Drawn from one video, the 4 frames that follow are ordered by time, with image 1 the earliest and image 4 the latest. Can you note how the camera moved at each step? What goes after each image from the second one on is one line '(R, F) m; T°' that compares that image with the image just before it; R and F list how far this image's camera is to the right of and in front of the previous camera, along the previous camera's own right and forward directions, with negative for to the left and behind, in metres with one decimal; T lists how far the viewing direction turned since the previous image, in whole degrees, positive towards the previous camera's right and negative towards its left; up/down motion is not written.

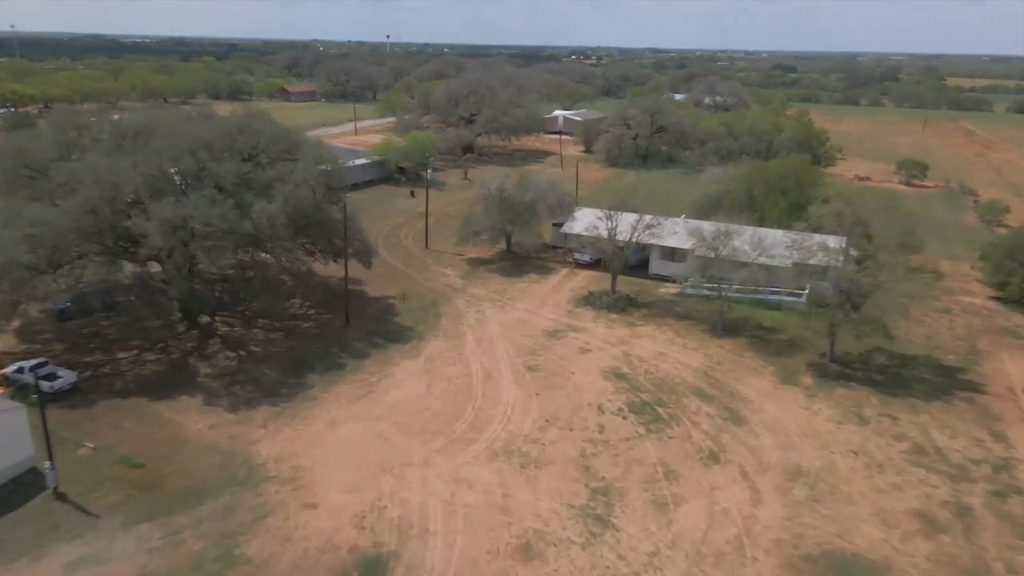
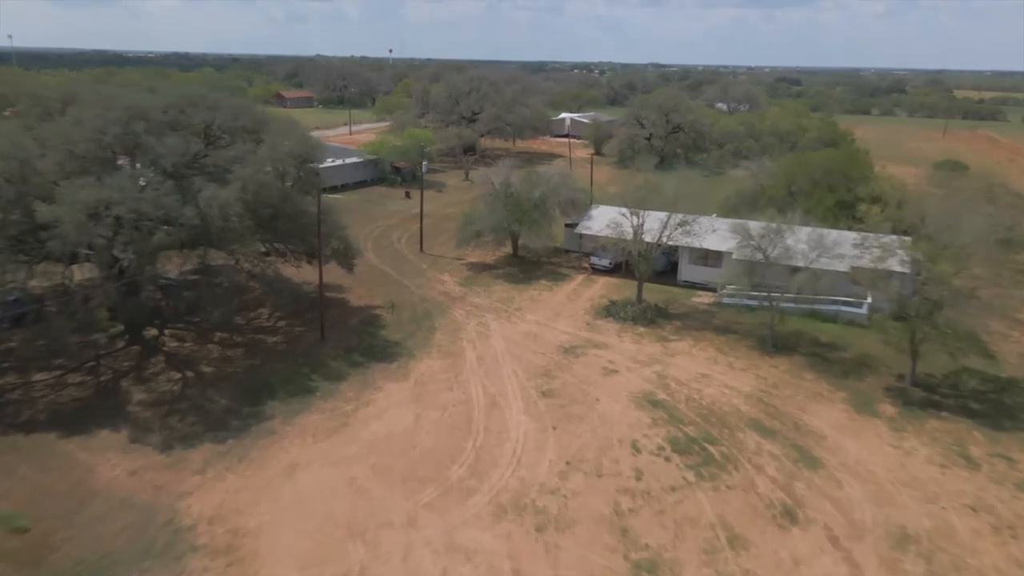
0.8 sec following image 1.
(-0.2, +4.0) m; 0°
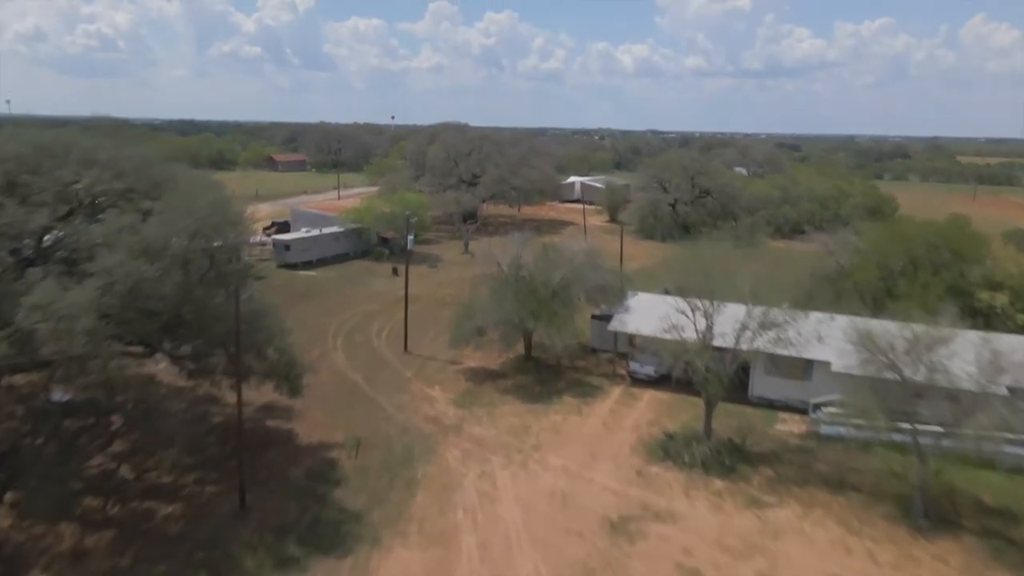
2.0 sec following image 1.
(-0.3, +6.5) m; 0°
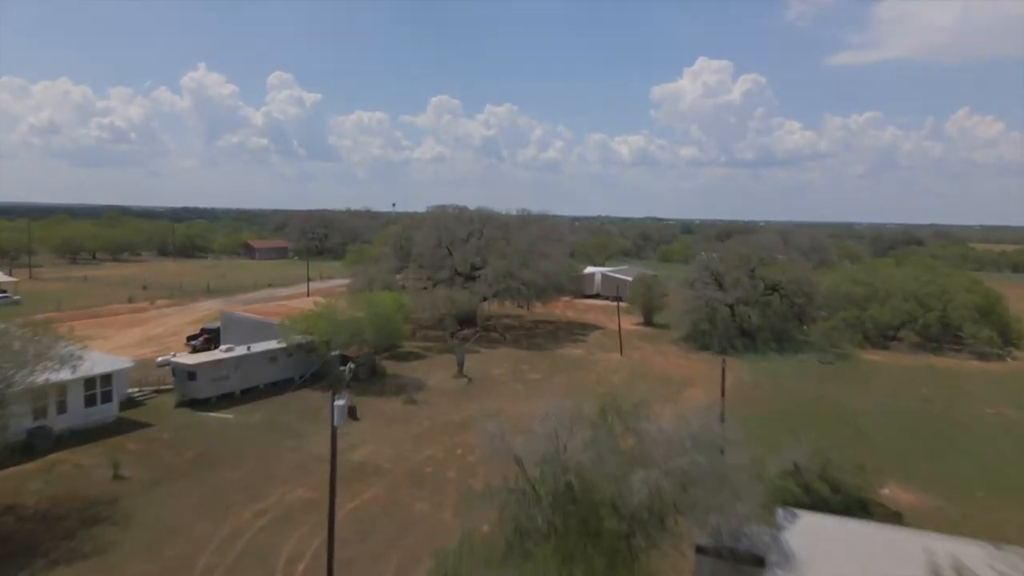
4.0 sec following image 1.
(-0.5, +10.5) m; 0°
